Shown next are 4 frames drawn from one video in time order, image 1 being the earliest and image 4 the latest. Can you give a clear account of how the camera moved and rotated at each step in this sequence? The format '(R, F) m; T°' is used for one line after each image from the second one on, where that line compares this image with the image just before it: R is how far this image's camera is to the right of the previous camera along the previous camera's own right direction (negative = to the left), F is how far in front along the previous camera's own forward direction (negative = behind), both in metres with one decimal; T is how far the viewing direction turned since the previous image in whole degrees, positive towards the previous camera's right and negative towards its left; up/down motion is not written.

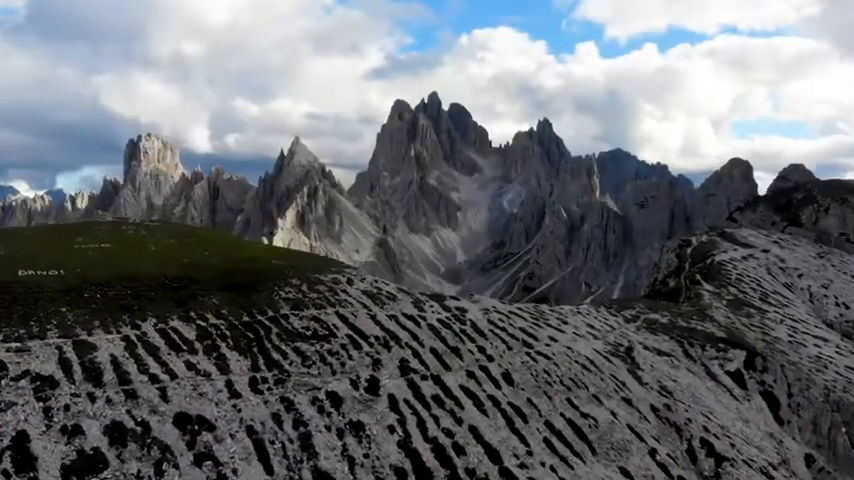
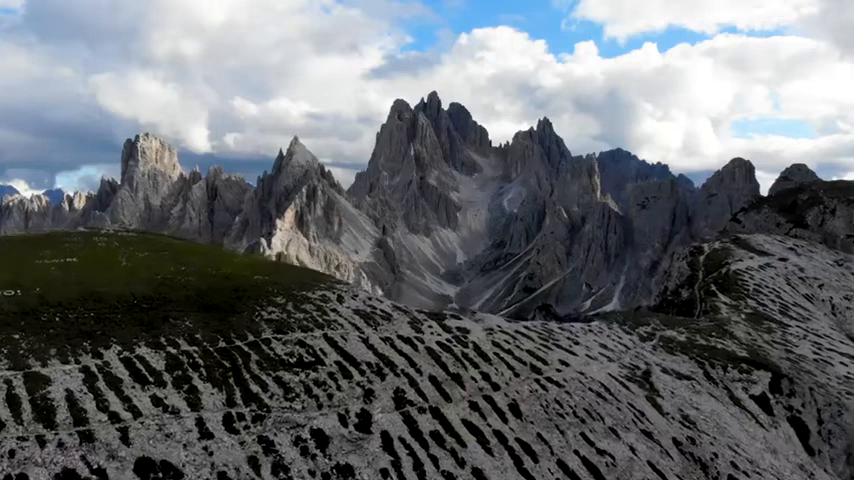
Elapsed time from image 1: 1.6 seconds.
(+0.1, +4.5) m; 0°
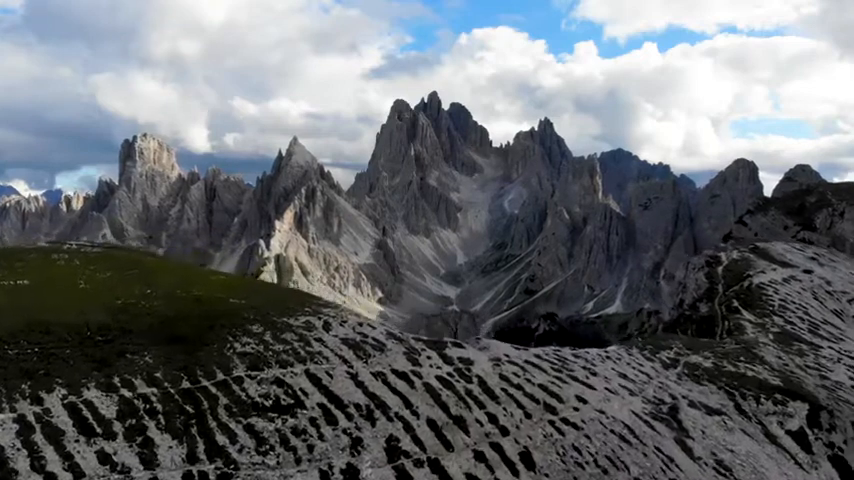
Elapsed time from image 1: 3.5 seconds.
(+0.1, +5.4) m; 0°
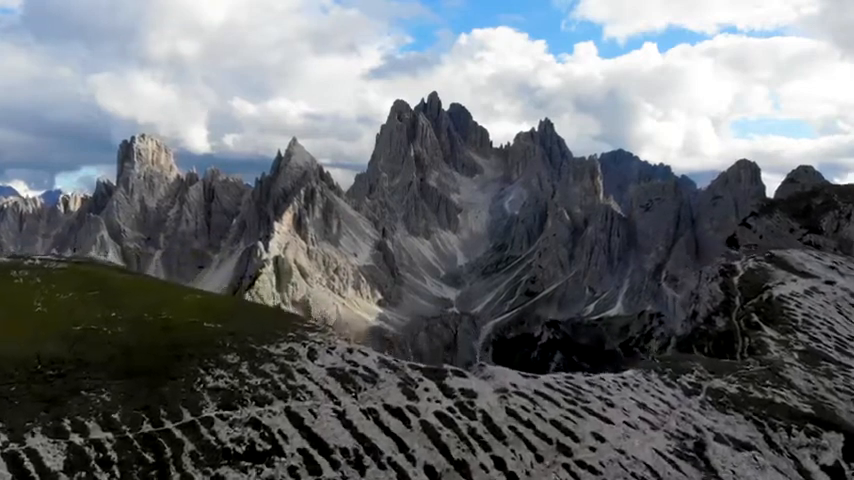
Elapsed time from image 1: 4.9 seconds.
(+0.1, +4.3) m; 0°
